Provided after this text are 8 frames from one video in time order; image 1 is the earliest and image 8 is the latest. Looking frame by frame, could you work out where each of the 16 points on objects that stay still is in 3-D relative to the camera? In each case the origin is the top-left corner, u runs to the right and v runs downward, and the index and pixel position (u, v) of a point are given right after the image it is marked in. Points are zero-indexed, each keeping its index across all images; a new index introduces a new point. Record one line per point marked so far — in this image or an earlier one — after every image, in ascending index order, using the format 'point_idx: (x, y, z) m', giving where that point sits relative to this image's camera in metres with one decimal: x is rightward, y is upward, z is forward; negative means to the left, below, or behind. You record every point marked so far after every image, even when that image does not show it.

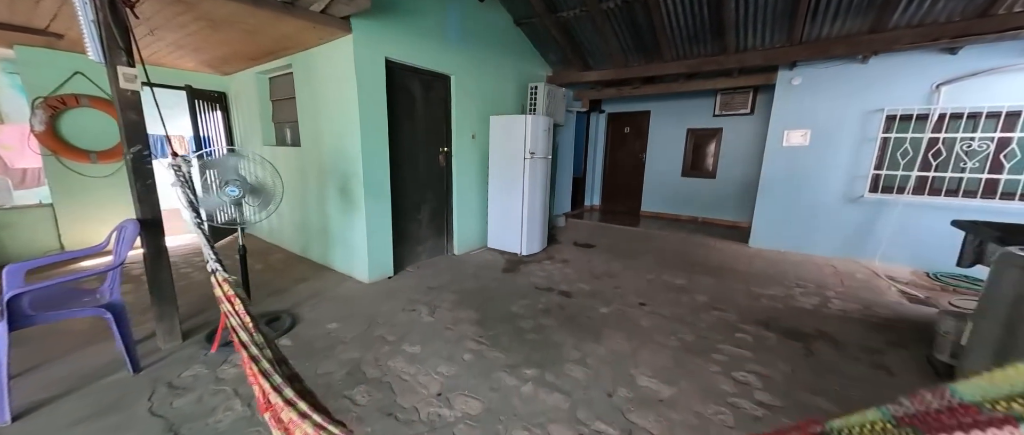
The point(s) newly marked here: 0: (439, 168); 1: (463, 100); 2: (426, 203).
0: (-0.8, +0.5, +3.7) m
1: (-0.5, +1.2, +3.7) m
2: (-0.9, +0.2, +3.6) m
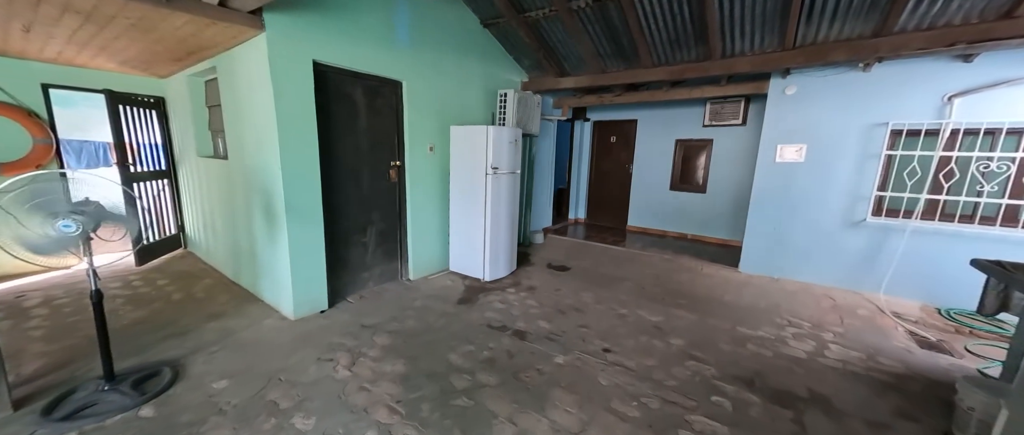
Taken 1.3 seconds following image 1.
0: (-1.1, +0.3, +3.3) m
1: (-0.9, +1.0, +3.3) m
2: (-1.3, -0.1, +3.2) m
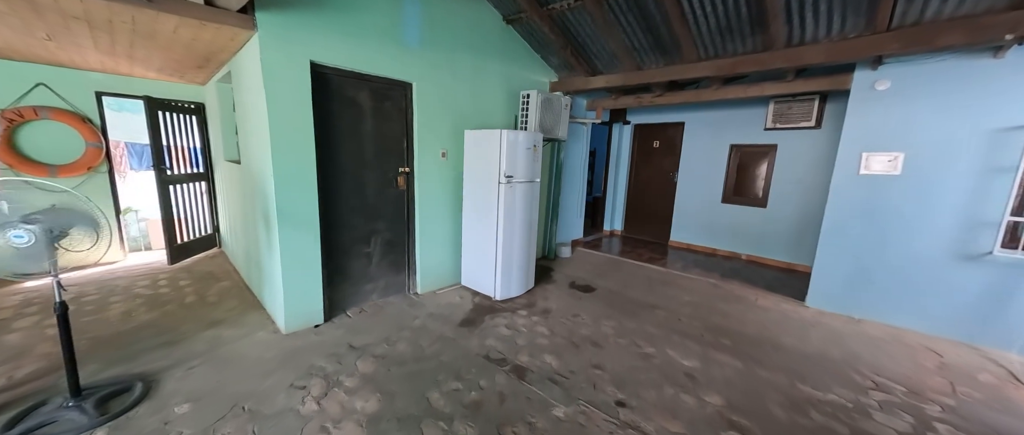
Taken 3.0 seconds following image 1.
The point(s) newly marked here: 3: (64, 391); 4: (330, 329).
0: (-1.0, +0.2, +3.1) m
1: (-0.7, +0.9, +3.1) m
2: (-1.1, -0.1, +3.0) m
3: (-2.3, -0.9, +1.8) m
4: (-1.3, -0.8, +2.6) m
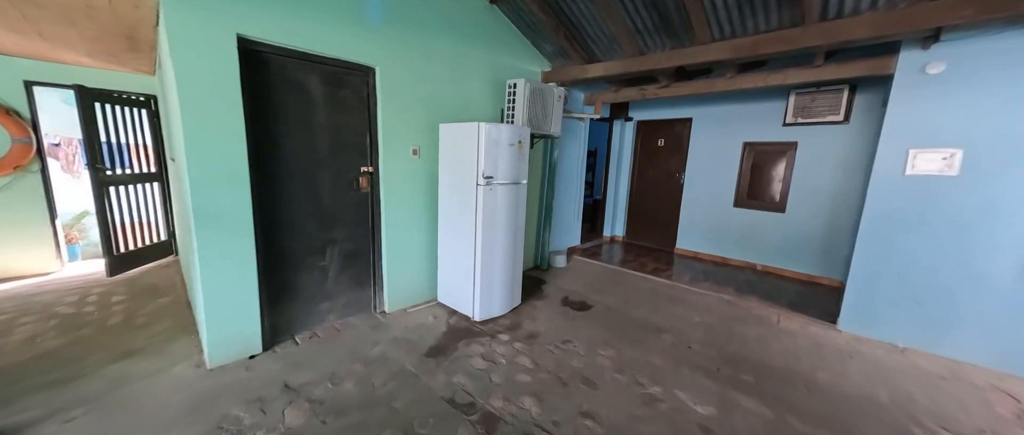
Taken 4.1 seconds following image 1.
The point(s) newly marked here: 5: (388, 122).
0: (-1.2, +0.2, +2.6) m
1: (-0.9, +0.9, +2.6) m
2: (-1.3, -0.2, +2.6) m
3: (-2.5, -0.9, +1.4) m
4: (-1.5, -0.9, +2.2) m
5: (-0.9, +0.7, +2.6) m
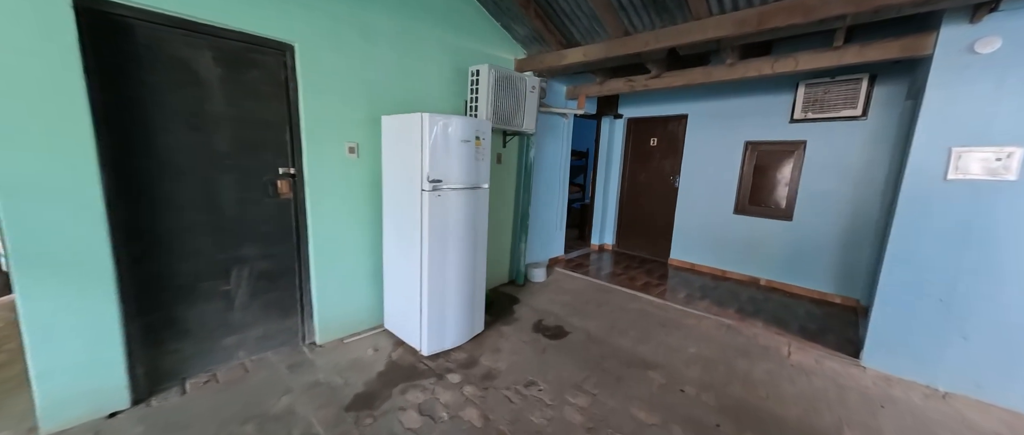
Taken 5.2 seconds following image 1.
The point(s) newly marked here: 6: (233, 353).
0: (-1.4, +0.1, +2.1) m
1: (-1.2, +0.8, +2.1) m
2: (-1.6, -0.3, +2.1) m
3: (-2.8, -1.0, +0.9) m
4: (-1.8, -0.9, +1.6) m
5: (-1.2, +0.6, +2.1) m
6: (-1.7, -0.8, +2.1) m
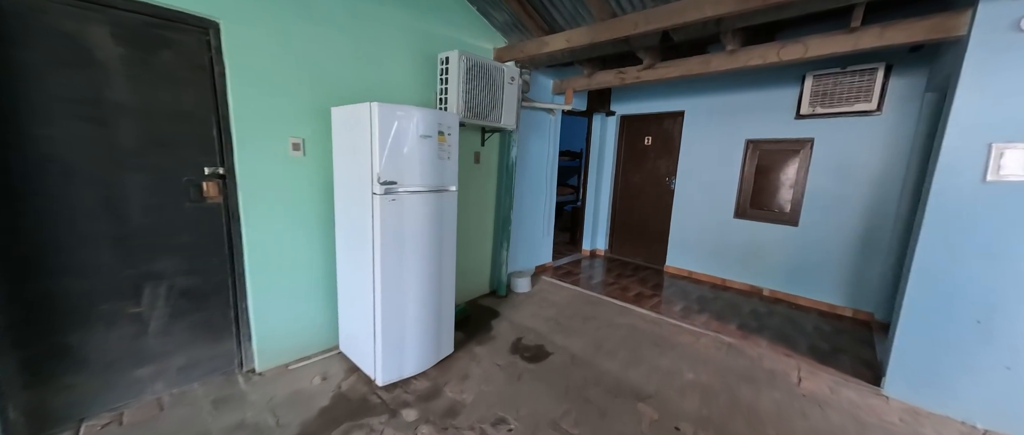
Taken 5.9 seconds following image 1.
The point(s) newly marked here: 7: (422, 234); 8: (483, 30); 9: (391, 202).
0: (-1.6, +0.1, +1.8) m
1: (-1.3, +0.7, +1.8) m
2: (-1.7, -0.3, +1.8) m
3: (-2.9, -1.1, +0.5) m
4: (-2.0, -1.0, +1.3) m
5: (-1.4, +0.6, +1.8) m
6: (-1.8, -0.9, +1.8) m
7: (-0.5, -0.1, +2.0) m
8: (-0.2, +1.5, +2.9) m
9: (-0.6, +0.1, +1.8) m
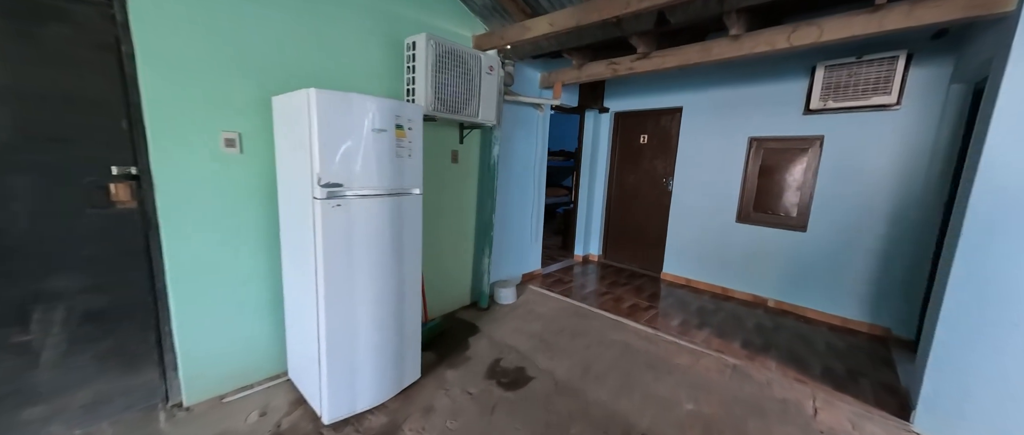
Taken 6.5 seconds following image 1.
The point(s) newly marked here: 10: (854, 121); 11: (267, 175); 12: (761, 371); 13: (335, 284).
0: (-1.8, 0.0, +1.5) m
1: (-1.5, +0.7, +1.5) m
2: (-1.9, -0.3, +1.5) m
3: (-3.1, -1.1, +0.2) m
4: (-2.1, -1.0, +1.0) m
5: (-1.5, +0.6, +1.5) m
6: (-2.0, -0.9, +1.5) m
7: (-0.6, -0.1, +1.7) m
8: (-0.4, +1.5, +2.6) m
9: (-0.8, 0.0, +1.6) m
10: (+2.6, +0.7, +2.7) m
11: (-1.3, +0.2, +1.9) m
12: (+1.5, -0.9, +2.2) m
13: (-0.8, -0.3, +1.6) m
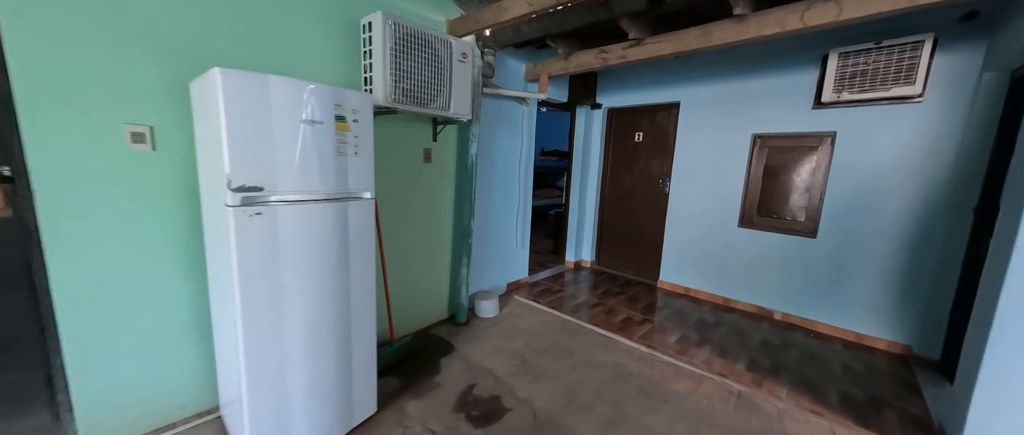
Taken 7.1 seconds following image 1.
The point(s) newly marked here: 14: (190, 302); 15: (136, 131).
0: (-1.9, 0.0, +1.2) m
1: (-1.6, +0.7, +1.2) m
2: (-2.0, -0.4, +1.2) m
3: (-3.2, -1.1, -0.1) m
4: (-2.2, -1.1, +0.7) m
5: (-1.7, +0.5, +1.2) m
6: (-2.1, -0.9, +1.2) m
7: (-0.8, -0.2, +1.4) m
8: (-0.5, +1.4, +2.3) m
9: (-0.9, 0.0, +1.3) m
10: (+2.4, +0.7, +2.4) m
11: (-1.4, +0.2, +1.6) m
12: (+1.4, -1.0, +1.9) m
13: (-0.9, -0.3, +1.3) m
14: (-1.5, -0.4, +1.6) m
15: (-1.5, +0.4, +1.4) m
